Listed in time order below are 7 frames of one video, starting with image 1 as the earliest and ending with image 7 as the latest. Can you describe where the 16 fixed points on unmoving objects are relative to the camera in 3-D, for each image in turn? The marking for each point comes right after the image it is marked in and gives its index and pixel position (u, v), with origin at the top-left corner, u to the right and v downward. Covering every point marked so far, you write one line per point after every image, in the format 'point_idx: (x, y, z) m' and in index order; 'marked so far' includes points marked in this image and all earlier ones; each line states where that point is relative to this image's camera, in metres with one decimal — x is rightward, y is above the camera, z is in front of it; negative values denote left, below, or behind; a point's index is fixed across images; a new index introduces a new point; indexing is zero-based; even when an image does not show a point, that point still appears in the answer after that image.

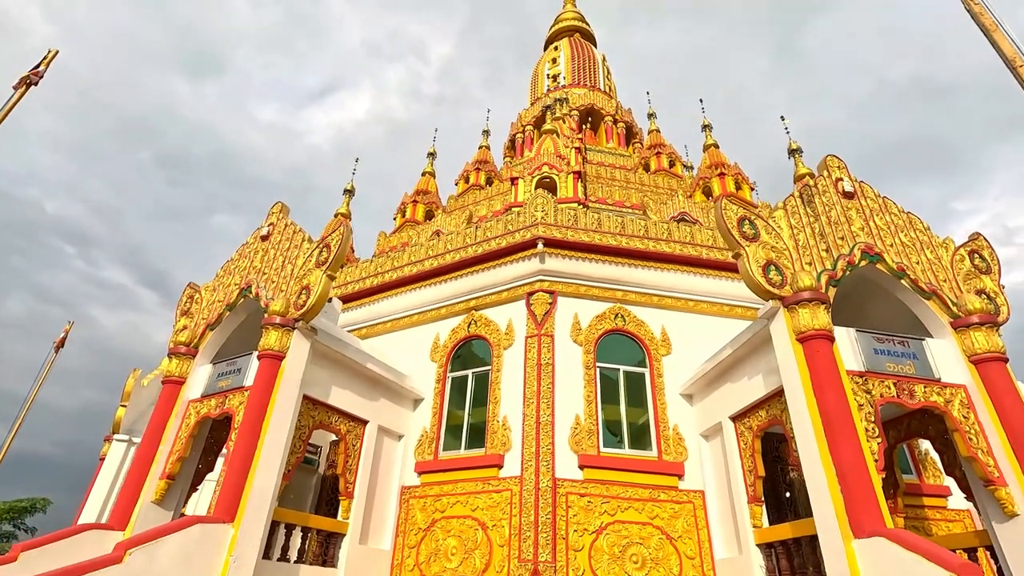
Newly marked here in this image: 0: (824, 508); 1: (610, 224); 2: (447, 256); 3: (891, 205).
0: (+2.6, -1.8, +4.5) m
1: (+1.6, +1.0, +8.3) m
2: (-1.0, +0.5, +8.7) m
3: (+4.3, +0.9, +6.2) m
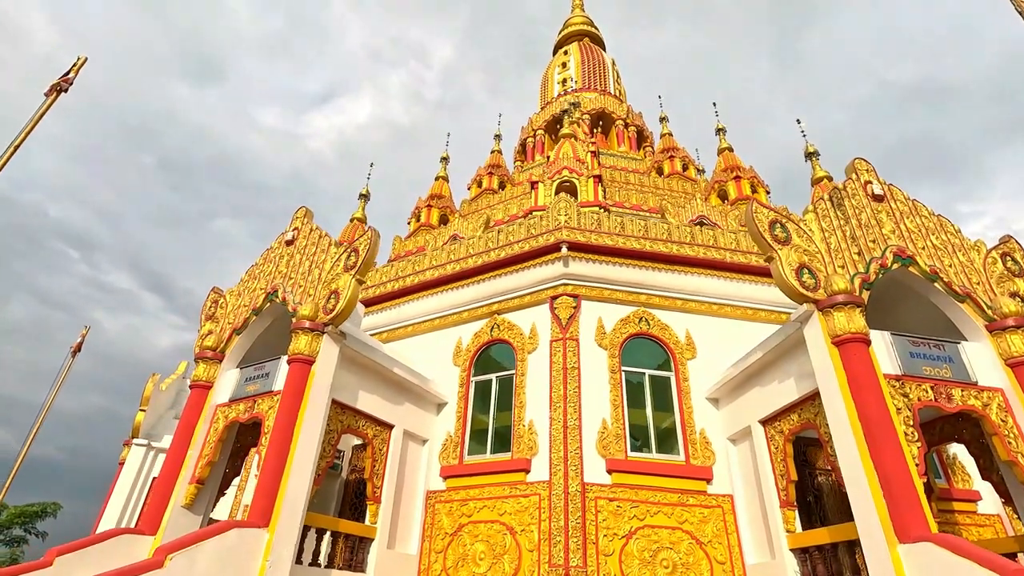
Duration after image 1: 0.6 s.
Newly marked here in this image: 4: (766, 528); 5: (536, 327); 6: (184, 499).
0: (+2.9, -1.8, +4.4) m
1: (+1.9, +0.9, +8.3) m
2: (-0.7, +0.4, +8.7) m
3: (+4.7, +0.9, +6.2) m
4: (+2.8, -2.7, +6.0) m
5: (+0.3, -0.6, +7.7) m
6: (-3.7, -2.4, +6.1) m
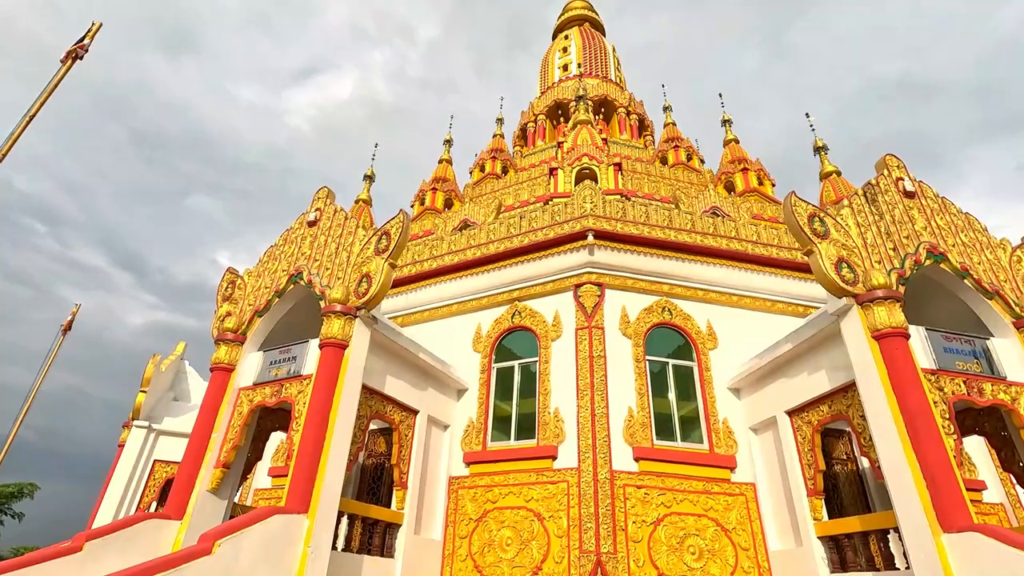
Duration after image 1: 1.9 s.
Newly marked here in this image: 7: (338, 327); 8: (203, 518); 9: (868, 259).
0: (+3.3, -1.8, +4.5) m
1: (+2.3, +1.1, +8.3) m
2: (-0.3, +0.7, +8.6) m
3: (+5.1, +1.0, +6.3) m
4: (+3.2, -2.6, +6.2) m
5: (+0.7, -0.4, +7.7) m
6: (-3.3, -2.2, +6.0) m
7: (-1.9, -0.4, +6.0) m
8: (-3.4, -2.5, +5.9) m
9: (+3.7, +0.3, +5.7) m
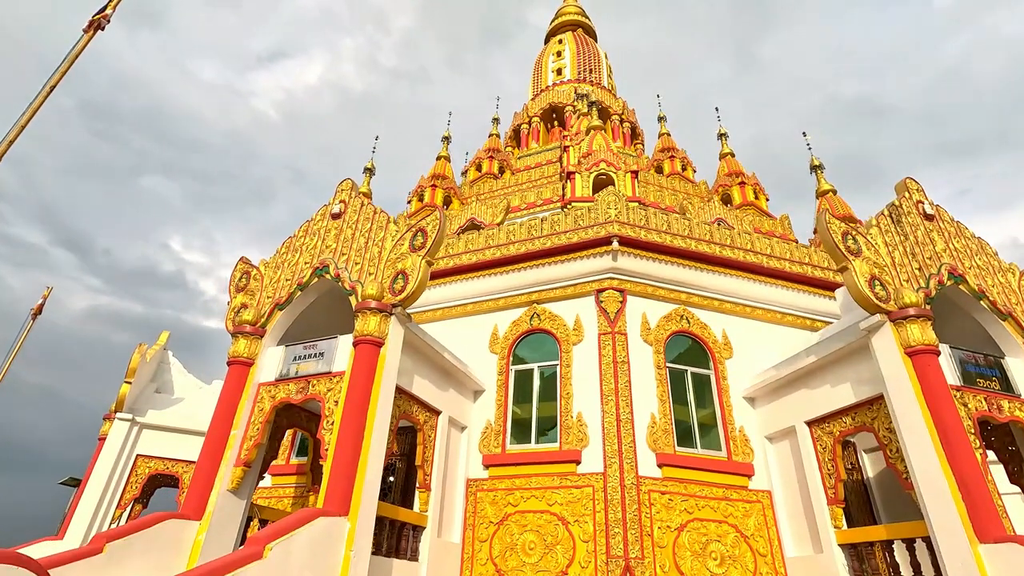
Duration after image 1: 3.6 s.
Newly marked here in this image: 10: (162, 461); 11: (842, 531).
0: (+3.8, -2.0, +4.7) m
1: (+2.6, +0.9, +8.4) m
2: (0.0, +0.6, +8.5) m
3: (+5.5, +0.7, +6.6) m
4: (+3.5, -2.8, +6.4) m
5: (+1.0, -0.4, +7.7) m
6: (-3.0, -2.1, +5.8) m
7: (-1.5, -0.4, +5.8) m
8: (-3.0, -2.4, +5.6) m
9: (+4.2, +0.1, +5.9) m
10: (-6.5, -3.2, +10.1) m
11: (+3.6, -2.7, +6.0) m
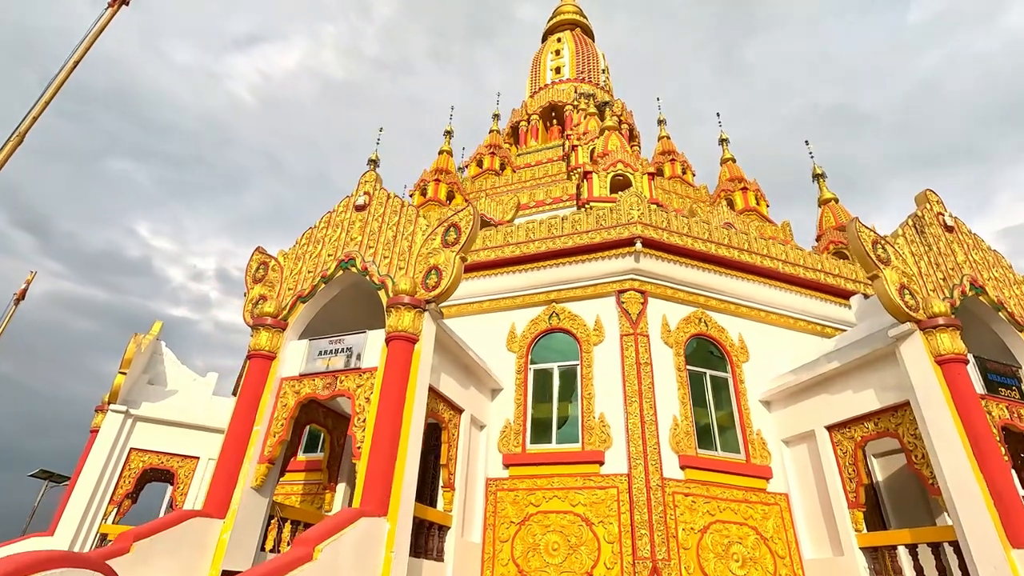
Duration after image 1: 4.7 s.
0: (+4.1, -2.1, +4.9) m
1: (+2.9, +0.9, +8.4) m
2: (+0.2, +0.7, +8.5) m
3: (+5.9, +0.6, +6.8) m
4: (+3.8, -2.8, +6.5) m
5: (+1.3, -0.4, +7.7) m
6: (-2.6, -2.0, +5.6) m
7: (-1.1, -0.3, +5.7) m
8: (-2.7, -2.3, +5.5) m
9: (+4.6, 0.0, +6.0) m
10: (-6.3, -3.0, +9.7) m
11: (+3.9, -2.7, +6.1) m
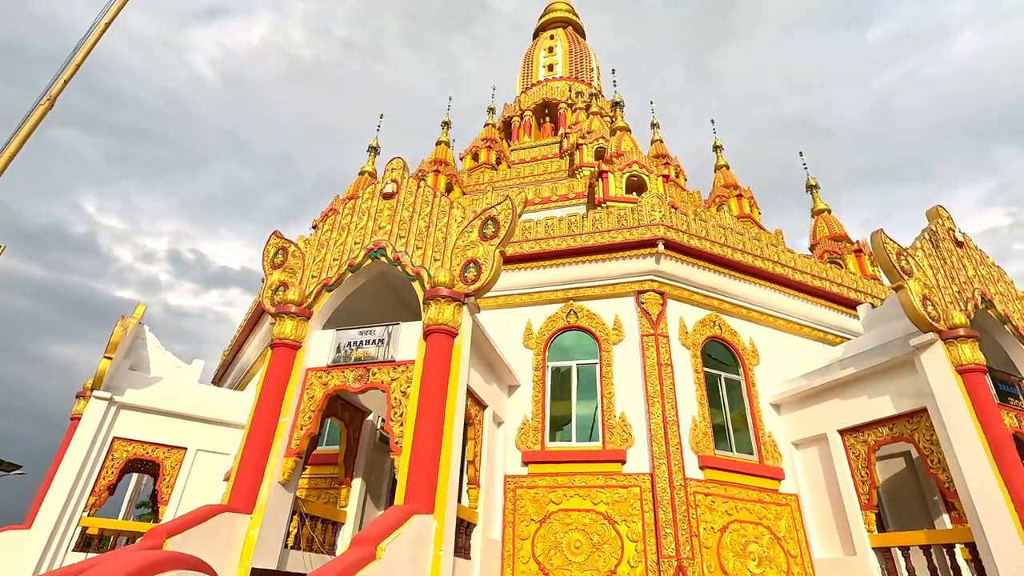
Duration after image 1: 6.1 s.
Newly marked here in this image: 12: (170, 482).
0: (+4.5, -2.2, +5.1) m
1: (+3.1, +0.8, +8.6) m
2: (+0.5, +0.7, +8.4) m
3: (+6.2, +0.4, +7.2) m
4: (+4.0, -2.9, +6.7) m
5: (+1.5, -0.4, +7.7) m
6: (-2.3, -1.8, +5.3) m
7: (-0.7, -0.3, +5.6) m
8: (-2.3, -2.2, +5.2) m
9: (+5.0, -0.1, +6.3) m
10: (-6.3, -2.7, +9.2) m
11: (+4.2, -2.9, +6.3) m
12: (-5.8, -3.3, +9.2) m
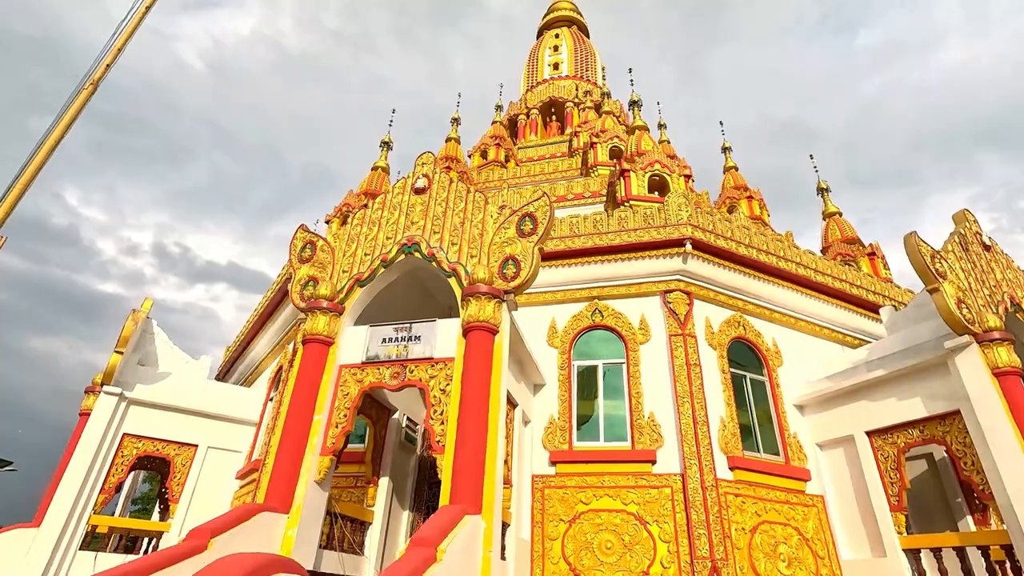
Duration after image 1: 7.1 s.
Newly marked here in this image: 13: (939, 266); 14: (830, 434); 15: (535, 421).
0: (+4.9, -2.2, +5.1) m
1: (+3.5, +0.8, +8.5) m
2: (+0.9, +0.7, +8.4) m
3: (+6.6, +0.3, +7.2) m
4: (+4.4, -3.0, +6.7) m
5: (+1.9, -0.4, +7.6) m
6: (-1.9, -1.8, +5.2) m
7: (-0.2, -0.2, +5.5) m
8: (-1.9, -2.1, +5.1) m
9: (+5.4, -0.2, +6.3) m
10: (-6.0, -2.6, +9.0) m
11: (+4.6, -2.9, +6.3) m
12: (-5.5, -3.2, +9.0) m
13: (+5.0, +0.3, +6.3) m
14: (+4.3, -2.0, +7.4) m
15: (+0.3, -1.8, +7.3) m
